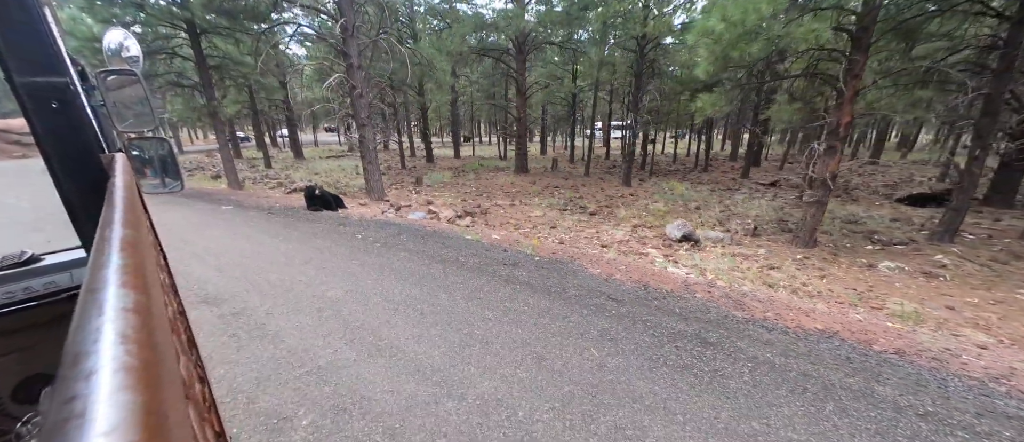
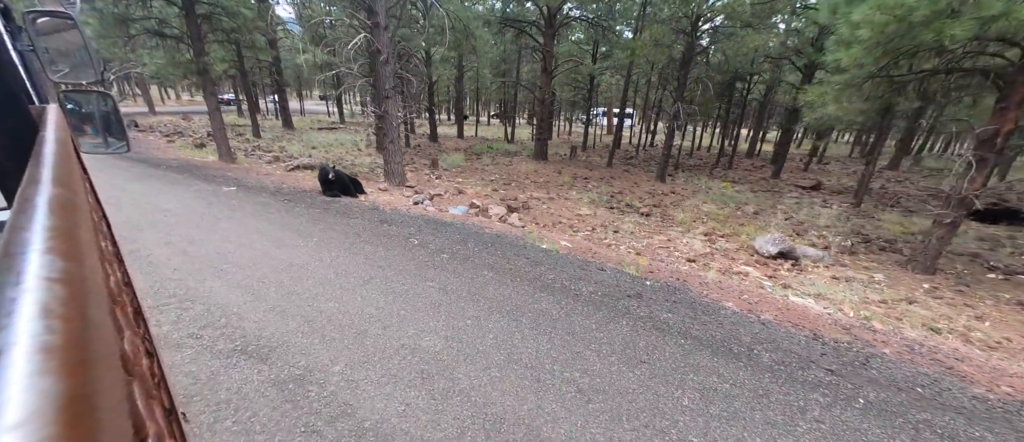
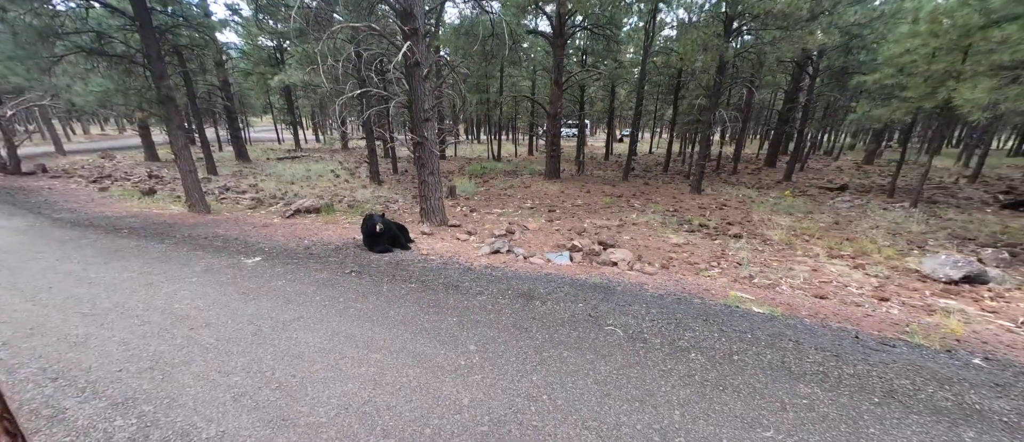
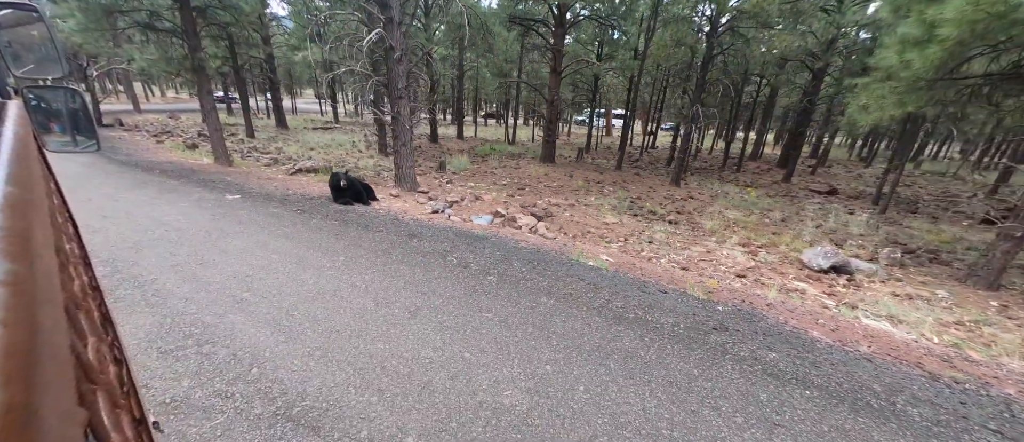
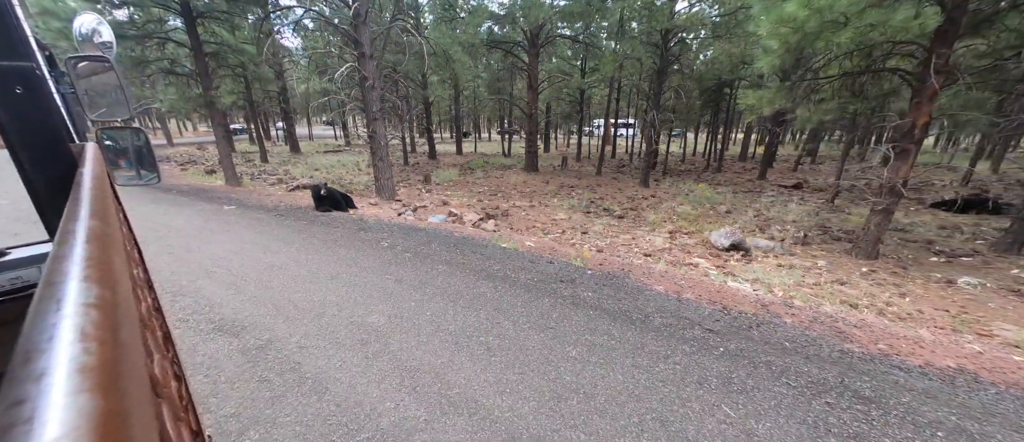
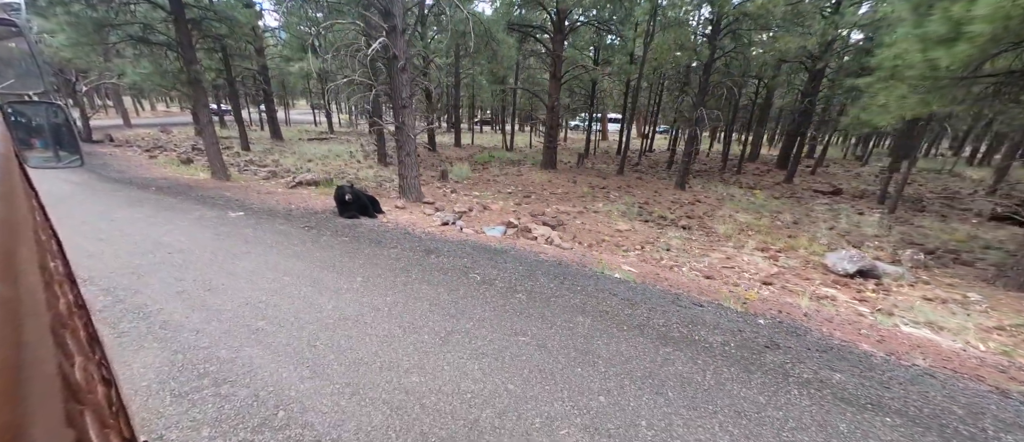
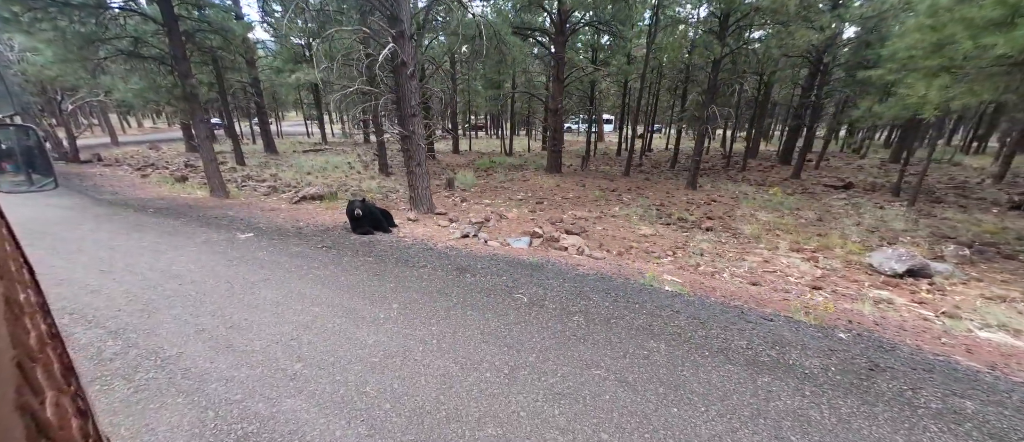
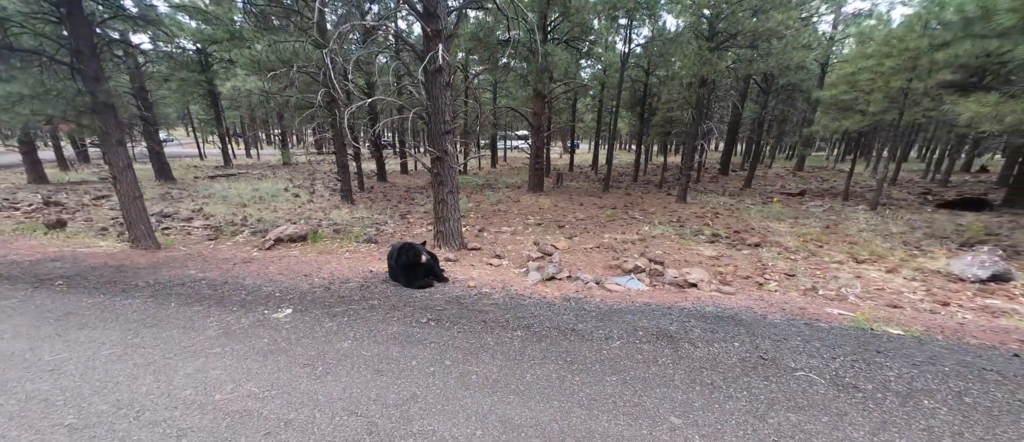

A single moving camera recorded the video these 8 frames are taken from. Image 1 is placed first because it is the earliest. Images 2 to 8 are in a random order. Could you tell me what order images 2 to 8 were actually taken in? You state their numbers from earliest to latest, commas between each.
5, 2, 4, 6, 7, 3, 8
